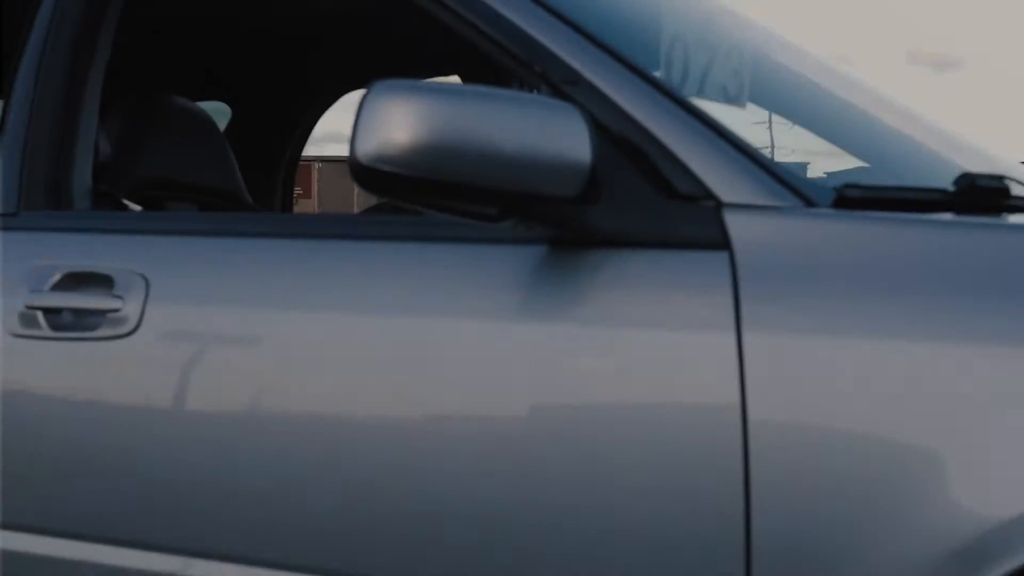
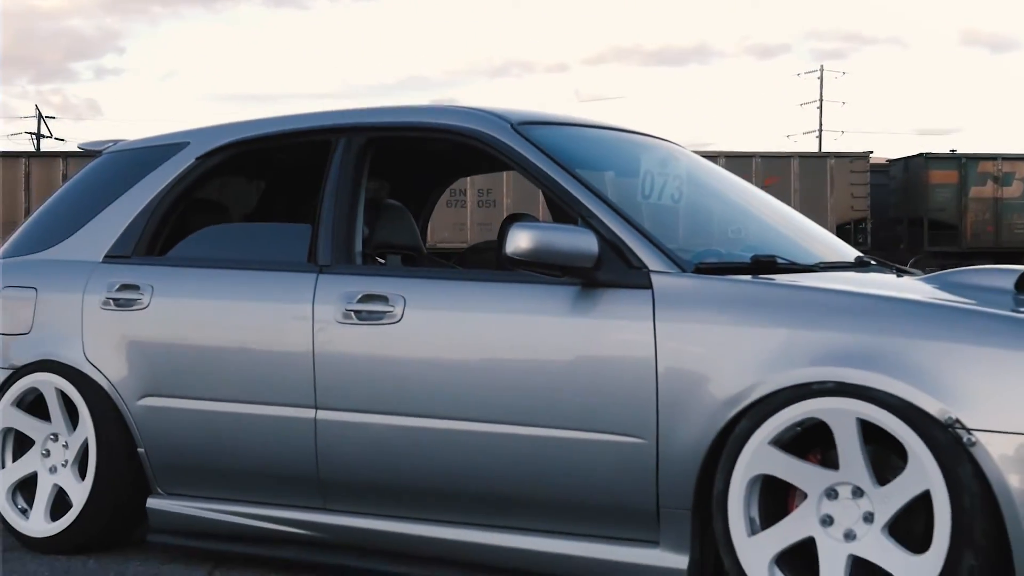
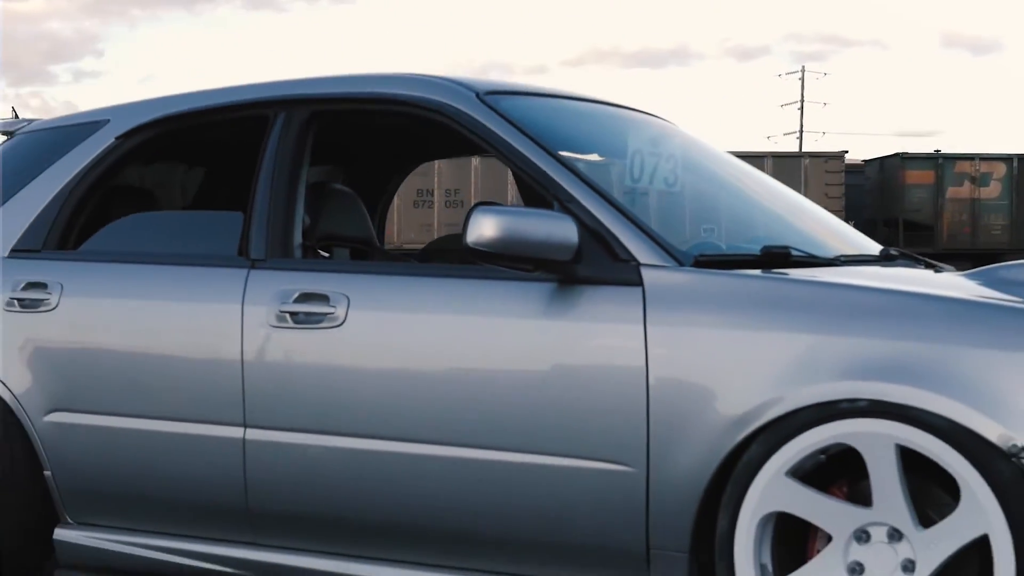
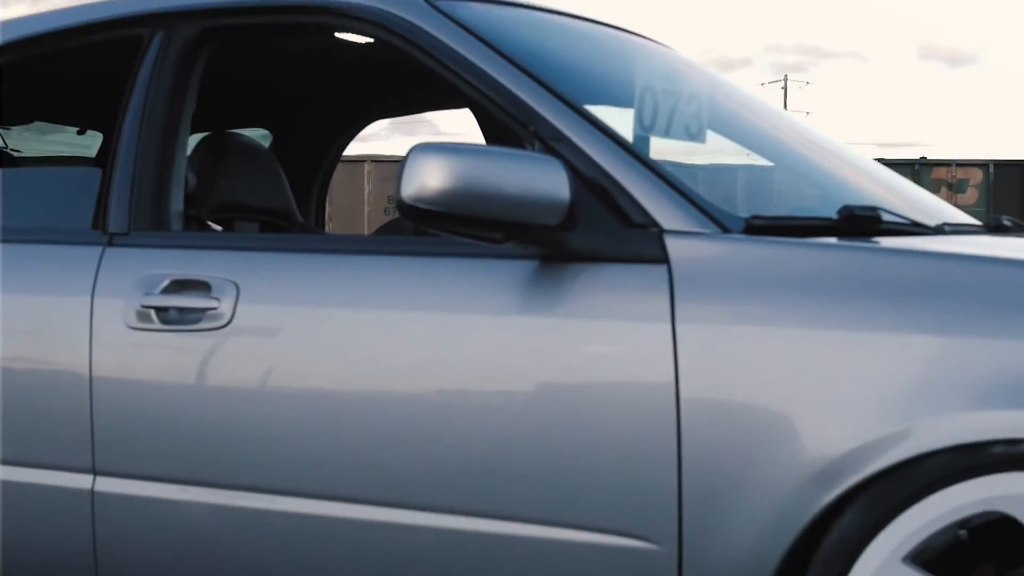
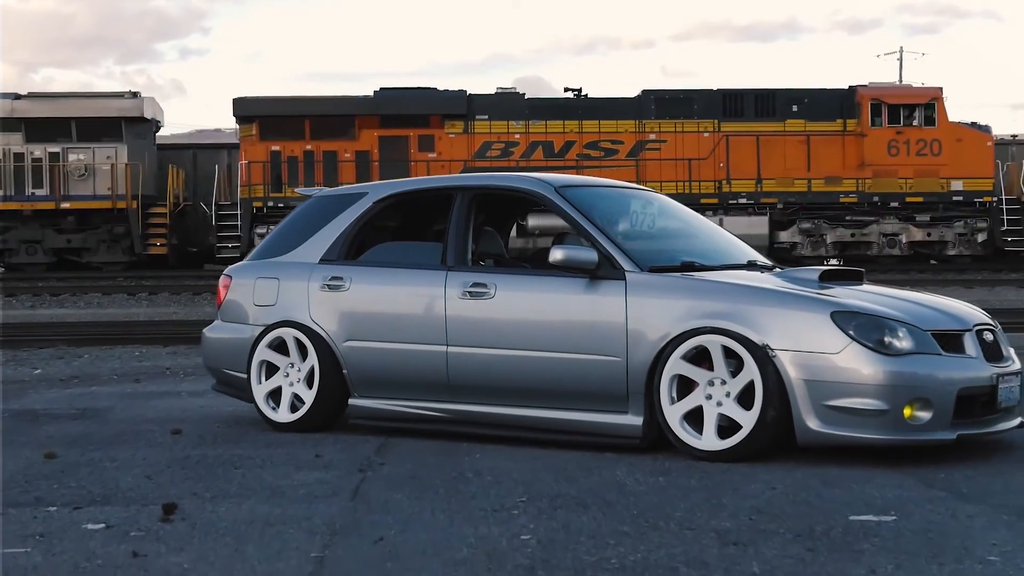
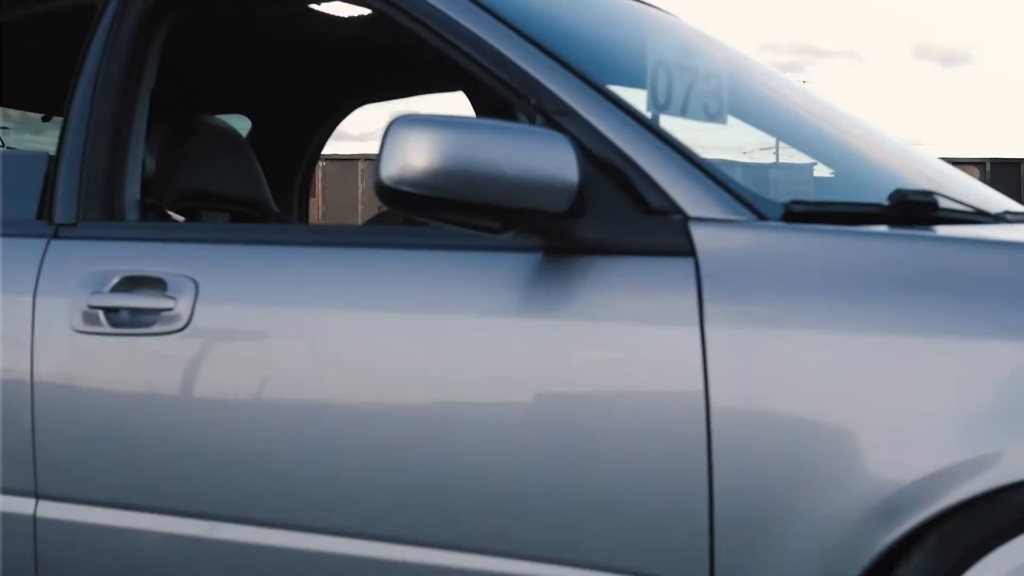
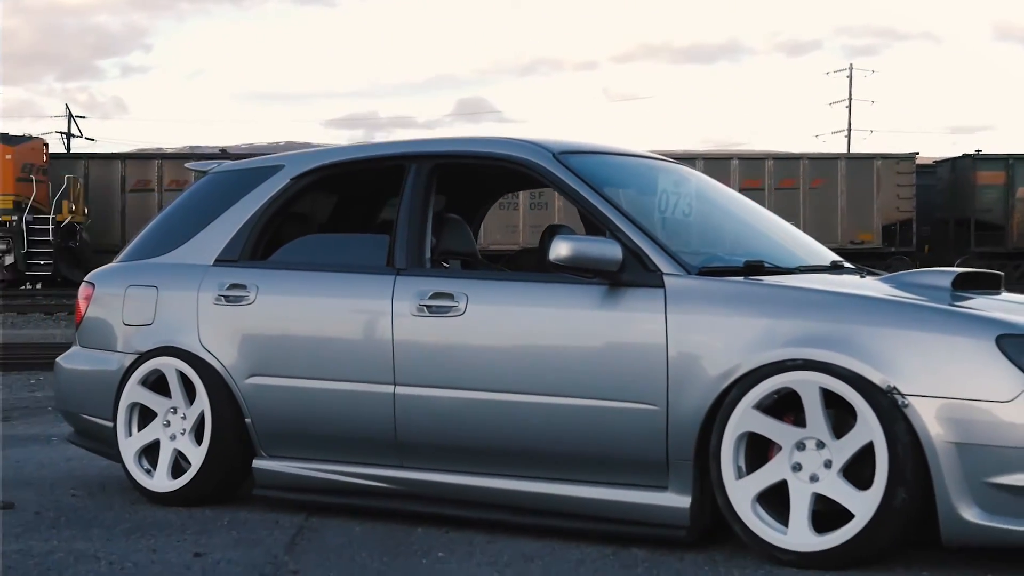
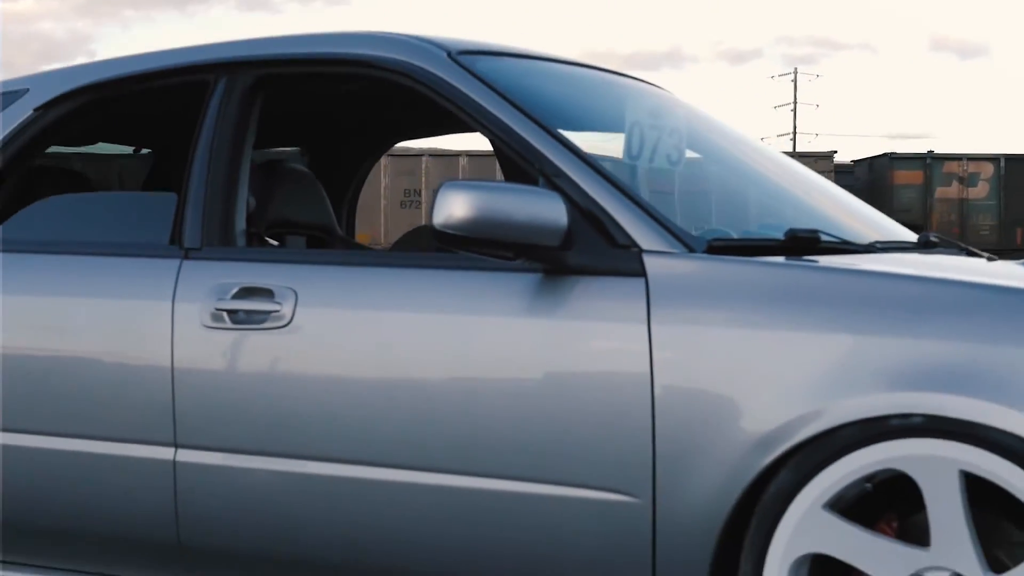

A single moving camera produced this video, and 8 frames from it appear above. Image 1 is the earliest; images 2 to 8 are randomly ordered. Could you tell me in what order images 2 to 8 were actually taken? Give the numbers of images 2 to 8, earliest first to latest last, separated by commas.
6, 4, 8, 3, 2, 7, 5
